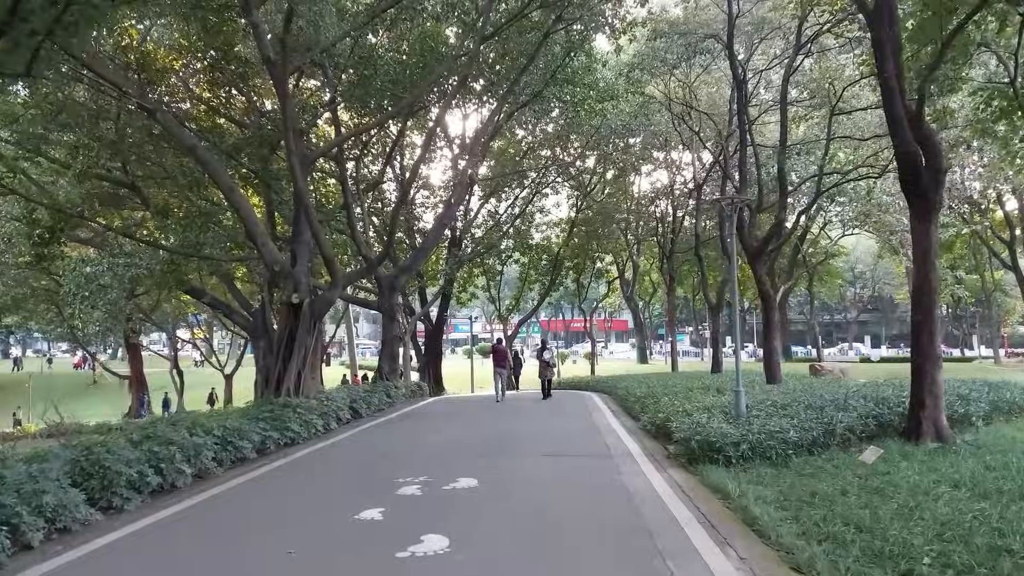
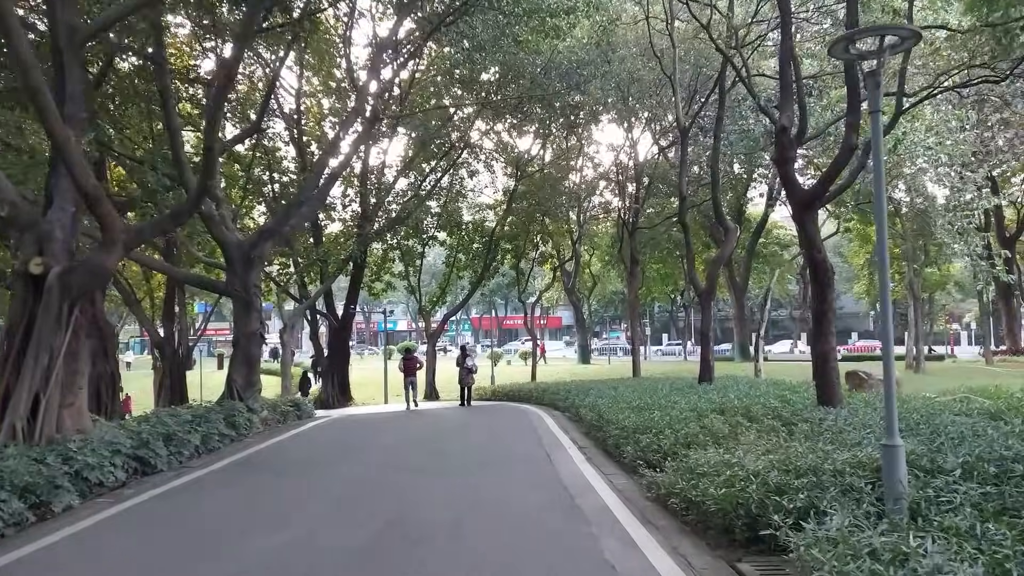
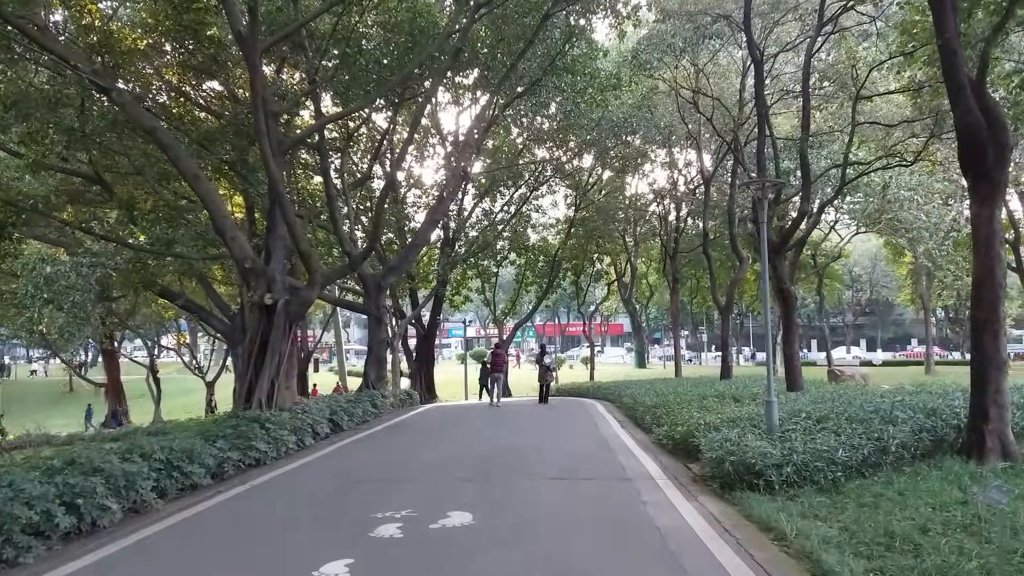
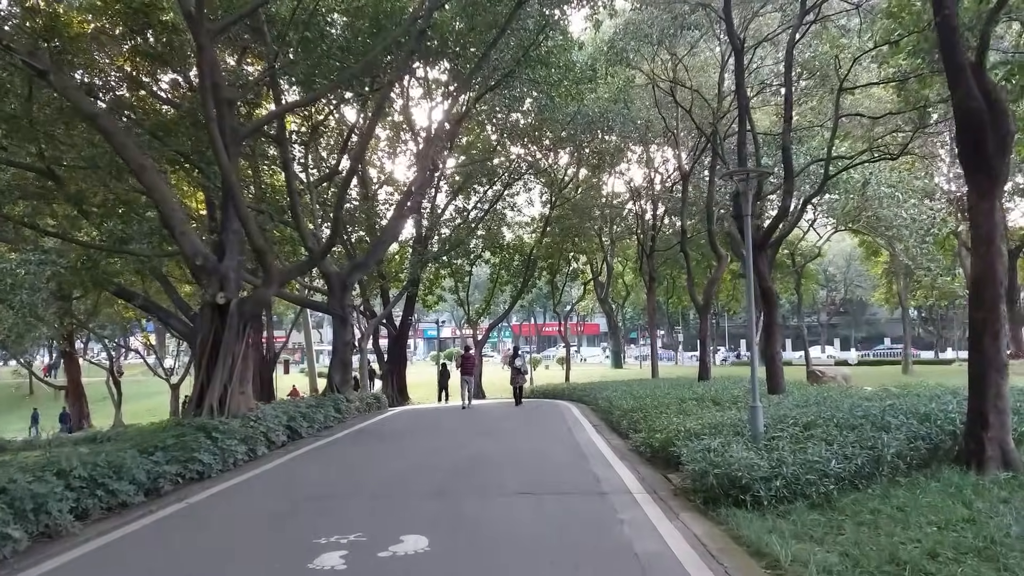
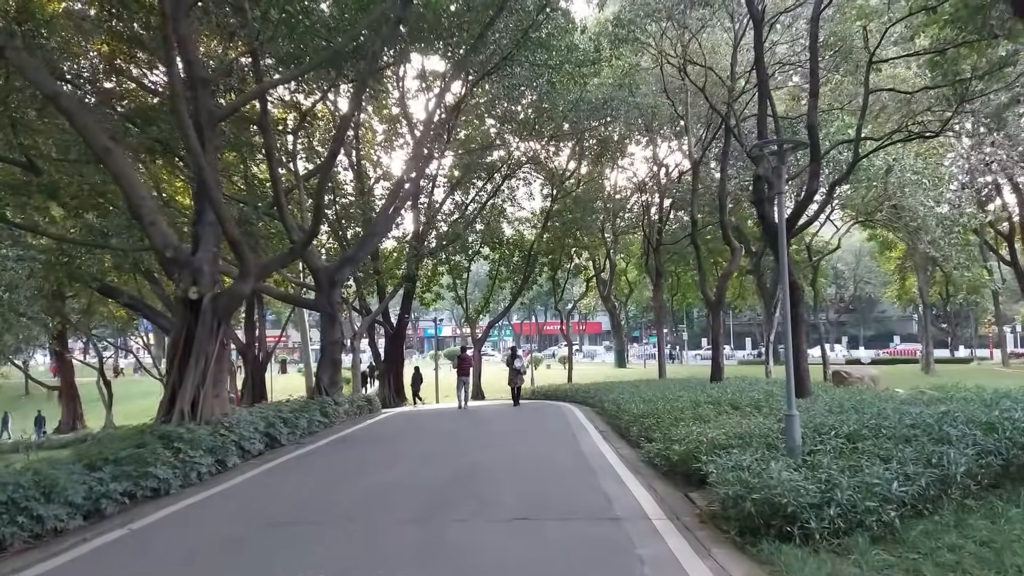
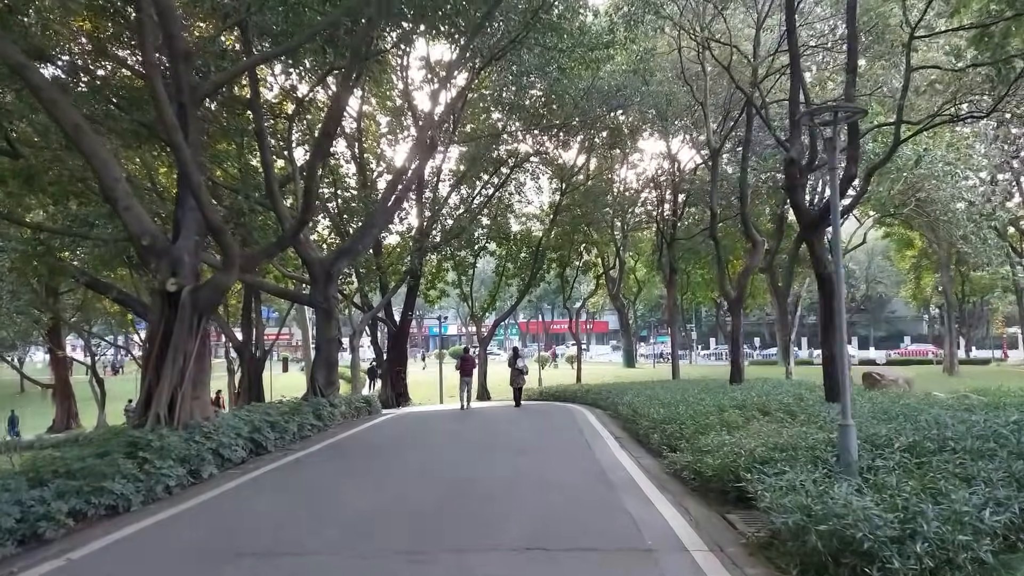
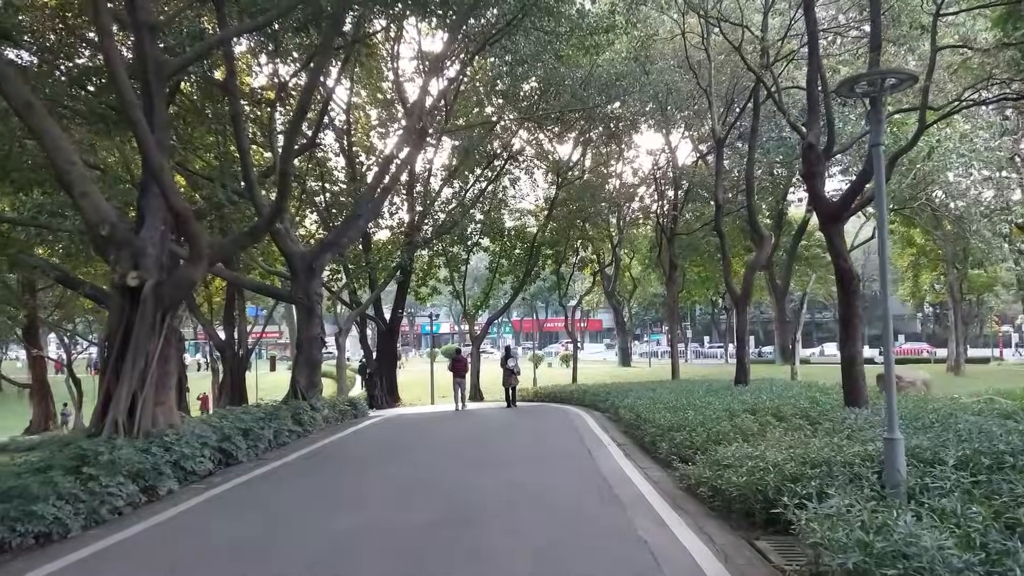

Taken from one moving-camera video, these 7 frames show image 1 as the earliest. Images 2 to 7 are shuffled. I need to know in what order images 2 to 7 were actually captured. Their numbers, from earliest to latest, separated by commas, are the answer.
3, 4, 5, 6, 7, 2
